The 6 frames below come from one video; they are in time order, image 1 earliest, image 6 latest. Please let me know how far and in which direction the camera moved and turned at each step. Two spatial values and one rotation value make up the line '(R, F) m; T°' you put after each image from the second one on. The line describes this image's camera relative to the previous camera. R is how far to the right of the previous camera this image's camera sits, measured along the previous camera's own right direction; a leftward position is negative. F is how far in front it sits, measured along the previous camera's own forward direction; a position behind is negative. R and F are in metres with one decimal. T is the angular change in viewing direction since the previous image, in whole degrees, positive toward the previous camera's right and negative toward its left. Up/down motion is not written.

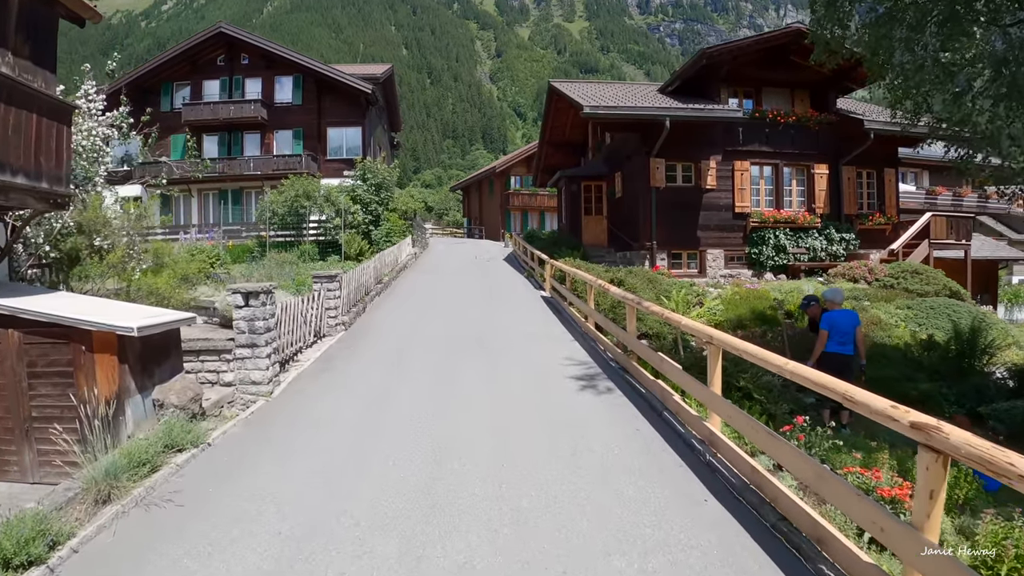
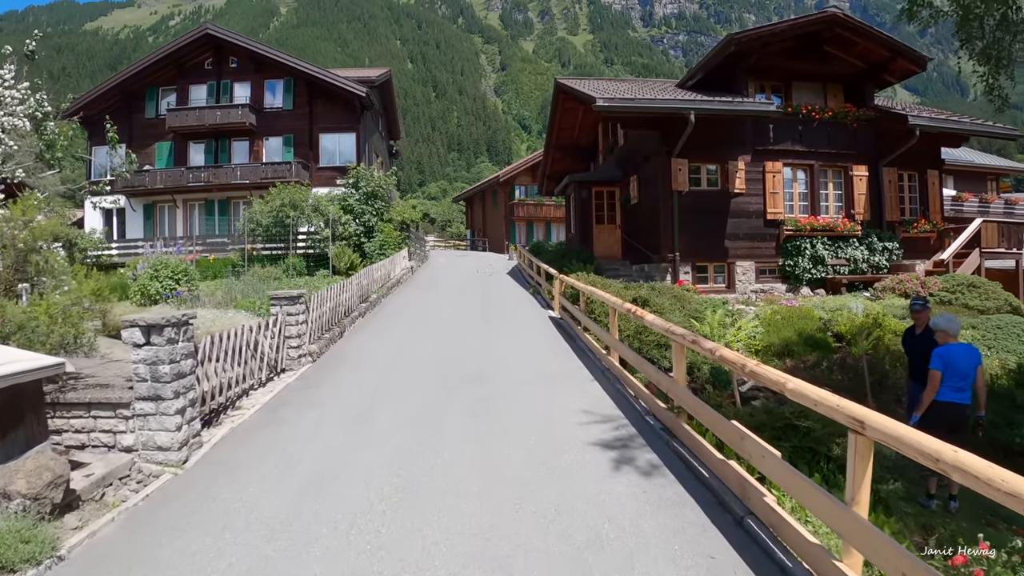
(0.0, +2.0) m; 0°
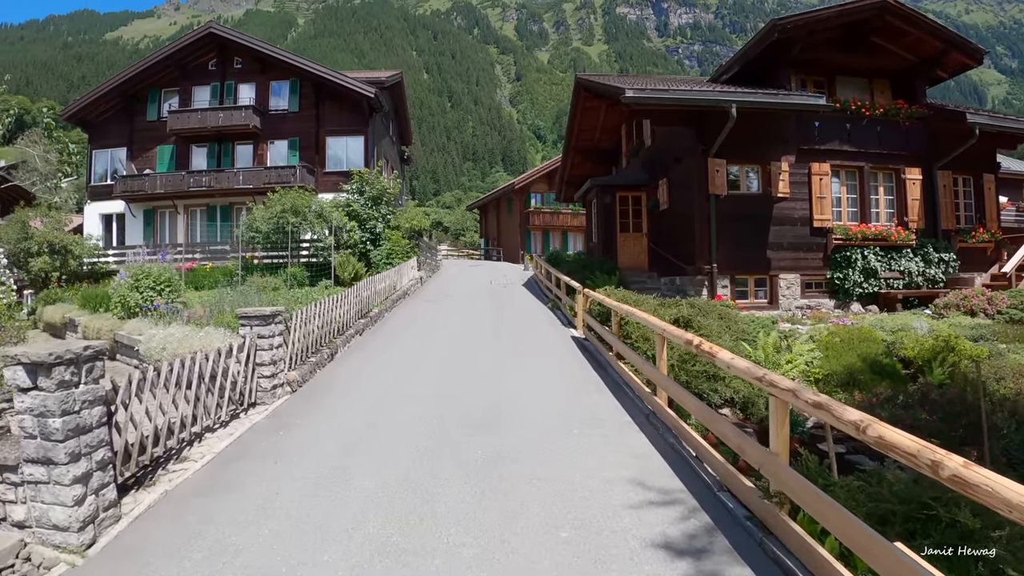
(0.0, +1.5) m; -1°
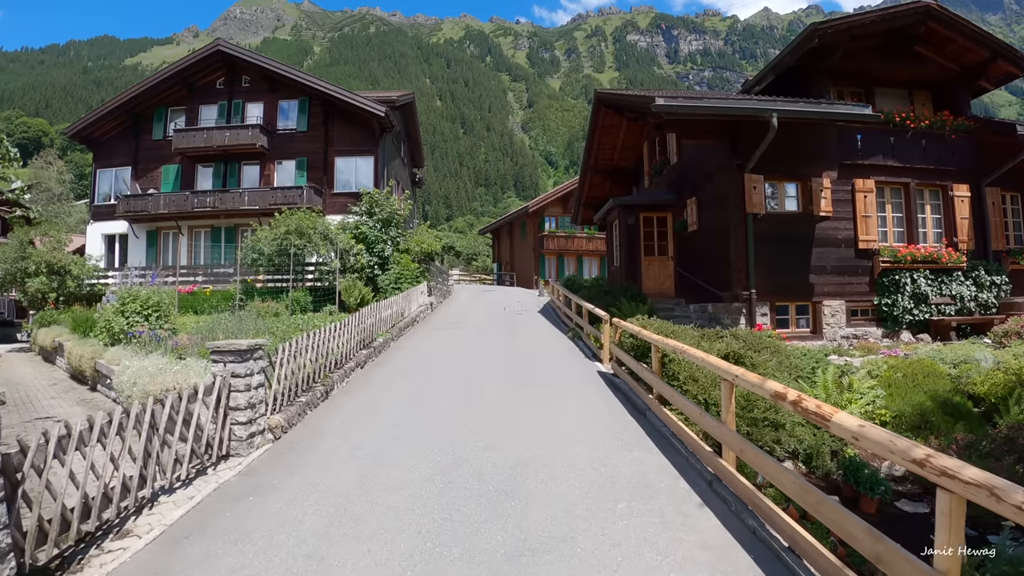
(-0.1, +1.1) m; -1°
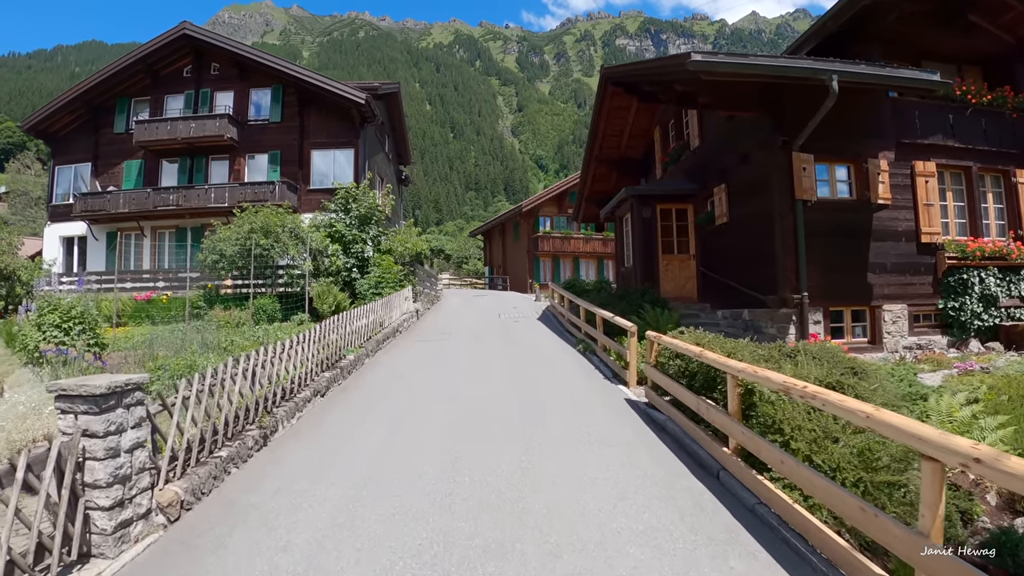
(-0.1, +2.0) m; +1°
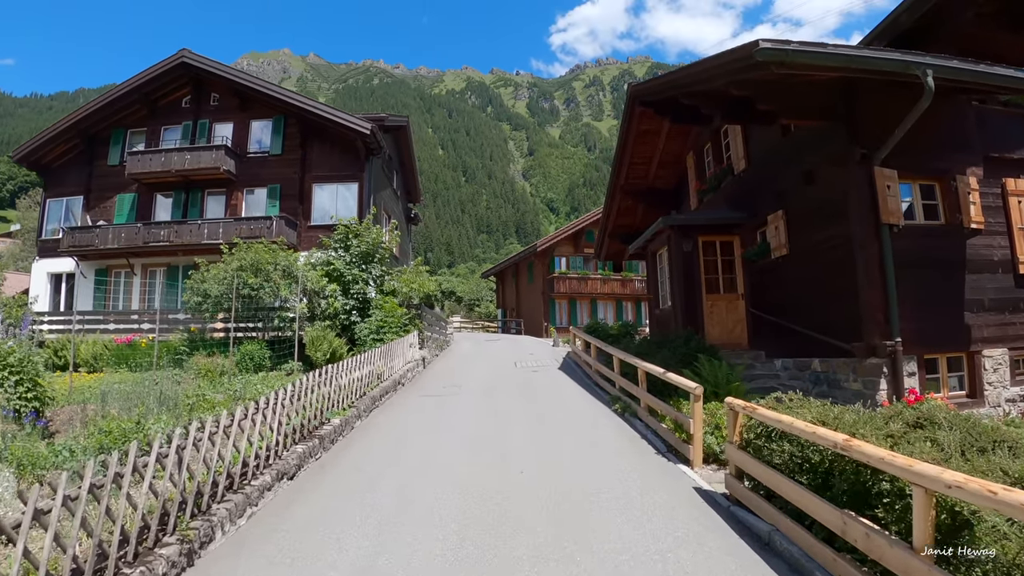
(-0.1, +1.7) m; -1°
